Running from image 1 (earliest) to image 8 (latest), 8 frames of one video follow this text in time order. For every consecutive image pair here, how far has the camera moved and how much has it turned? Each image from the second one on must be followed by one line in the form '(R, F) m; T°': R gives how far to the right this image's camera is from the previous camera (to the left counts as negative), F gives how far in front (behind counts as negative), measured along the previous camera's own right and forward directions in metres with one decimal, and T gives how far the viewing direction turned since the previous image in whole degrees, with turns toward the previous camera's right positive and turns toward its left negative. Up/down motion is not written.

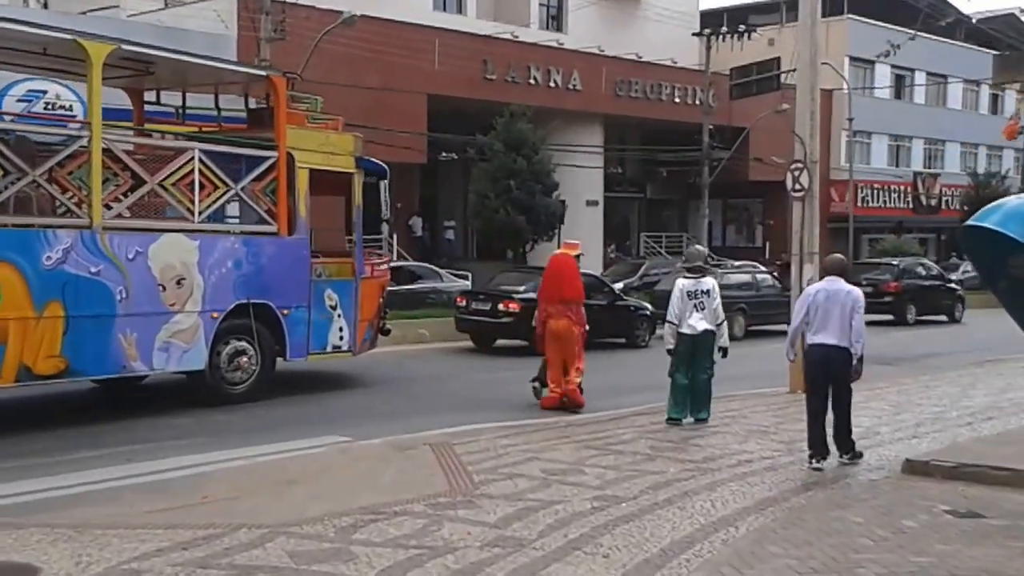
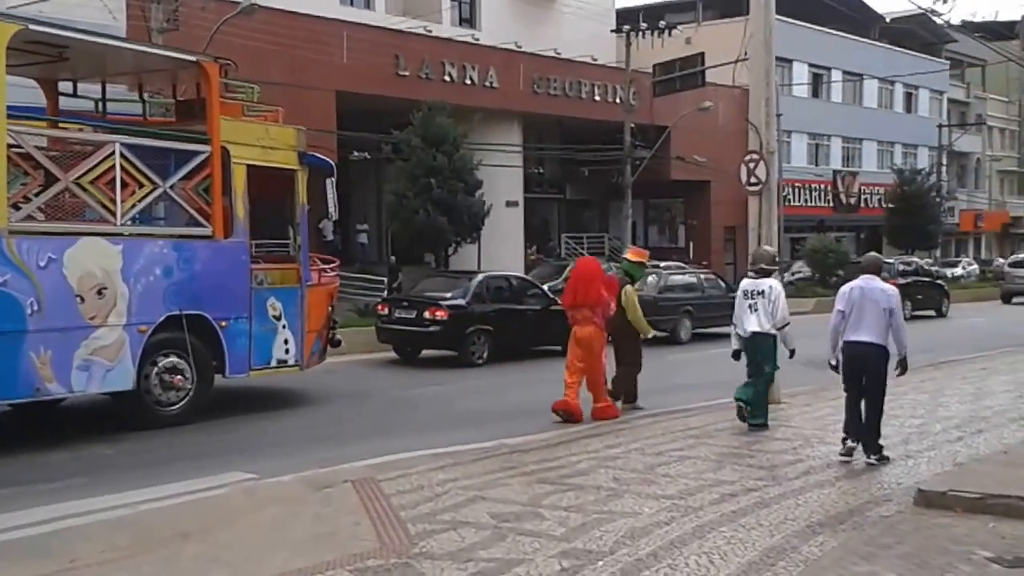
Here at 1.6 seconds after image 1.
(-0.2, +1.7) m; +5°
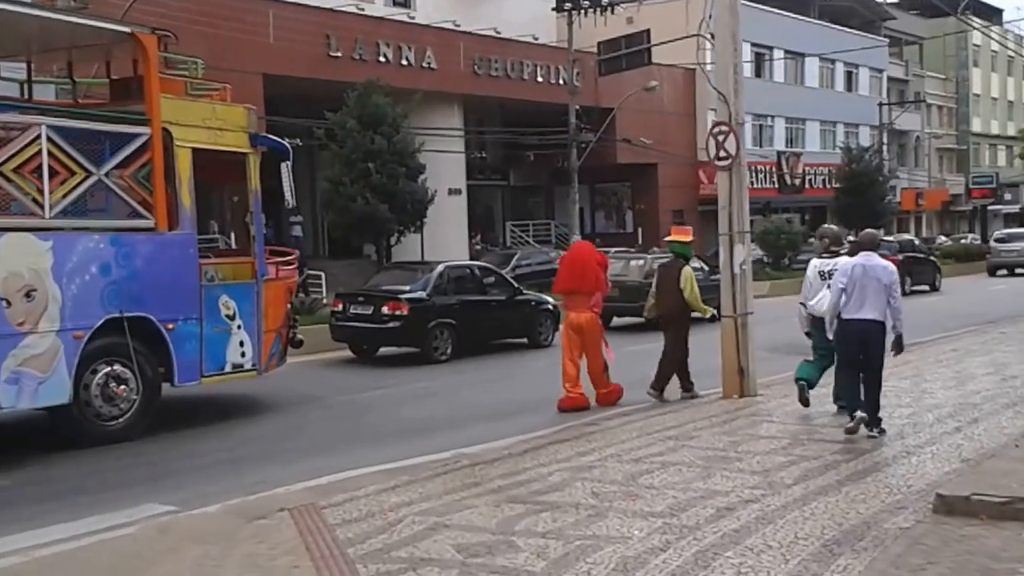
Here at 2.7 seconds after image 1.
(-0.1, +1.1) m; +4°
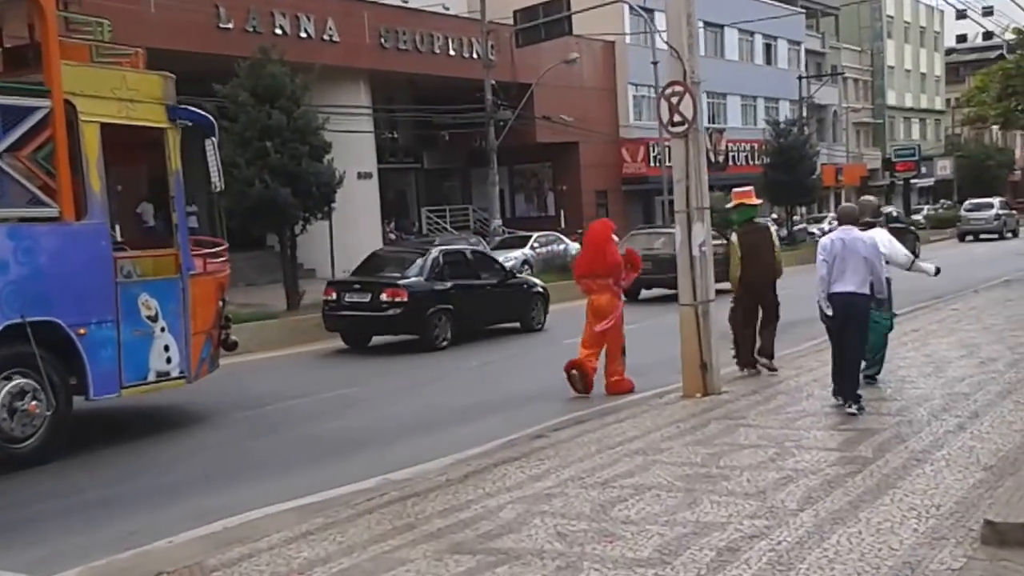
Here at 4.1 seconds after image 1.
(-0.2, +1.6) m; +5°
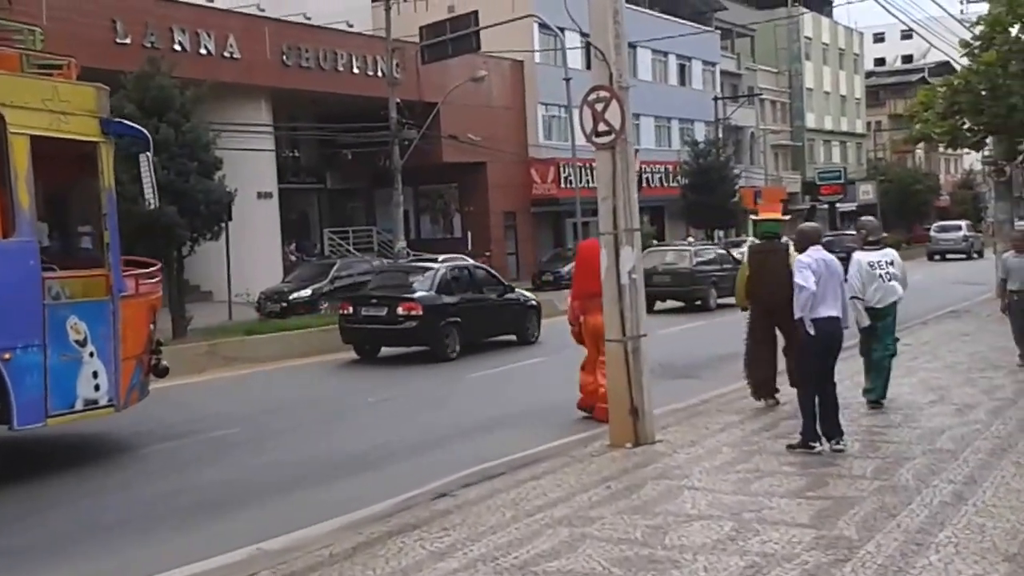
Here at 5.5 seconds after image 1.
(+0.1, +1.7) m; +6°
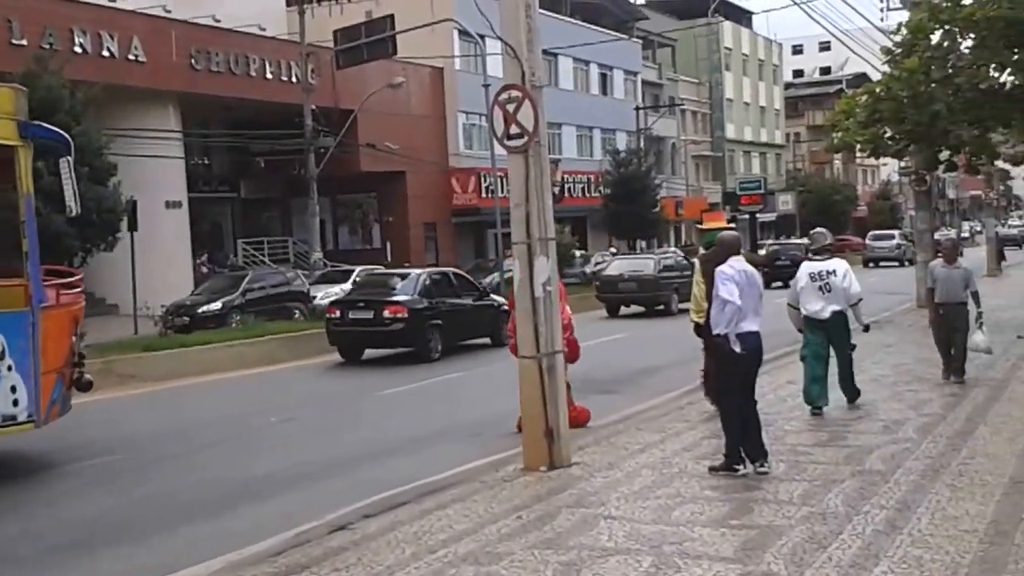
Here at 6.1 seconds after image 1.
(+0.2, +0.7) m; +5°
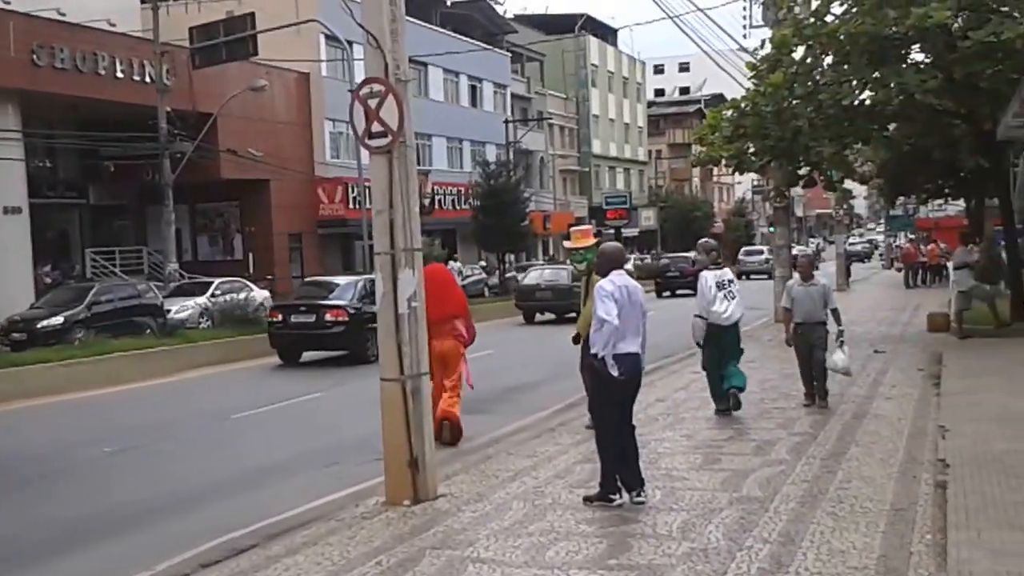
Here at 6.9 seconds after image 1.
(+0.1, +0.6) m; +8°
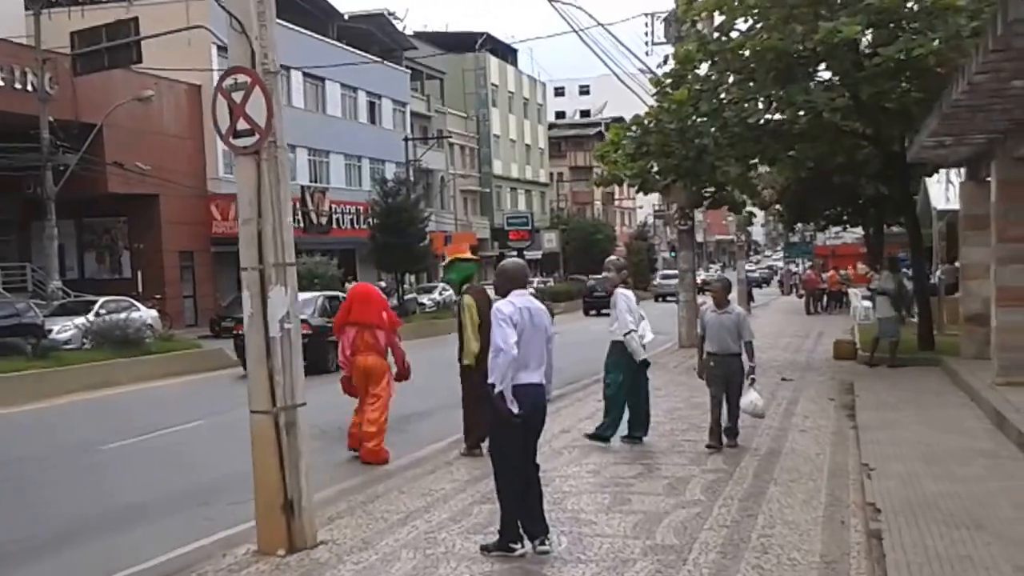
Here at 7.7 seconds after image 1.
(+0.1, +0.8) m; +6°
